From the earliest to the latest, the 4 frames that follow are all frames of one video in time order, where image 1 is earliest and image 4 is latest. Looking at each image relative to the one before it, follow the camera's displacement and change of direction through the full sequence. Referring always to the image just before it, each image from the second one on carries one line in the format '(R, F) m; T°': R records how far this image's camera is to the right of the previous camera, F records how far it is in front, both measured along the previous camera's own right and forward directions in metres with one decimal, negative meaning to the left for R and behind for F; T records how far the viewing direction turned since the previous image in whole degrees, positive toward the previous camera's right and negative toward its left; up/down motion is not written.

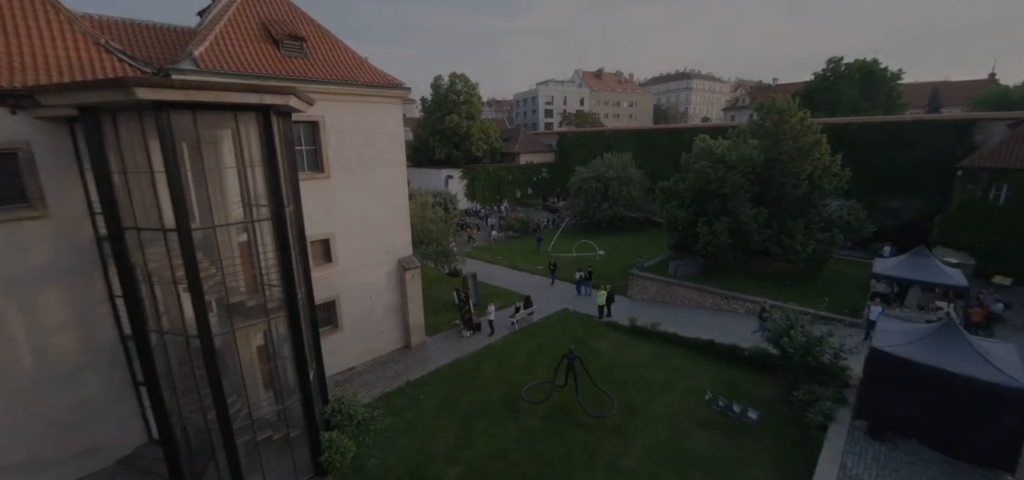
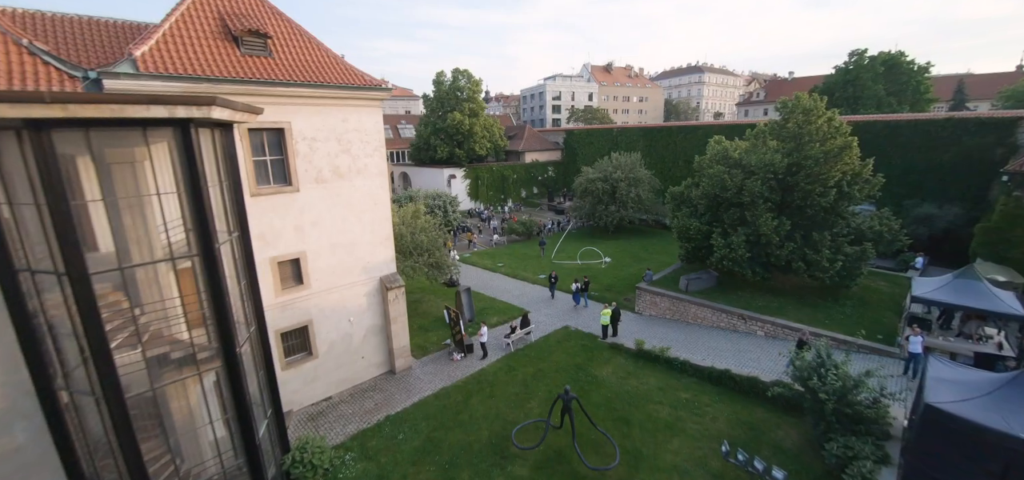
(+0.5, +1.4) m; -1°
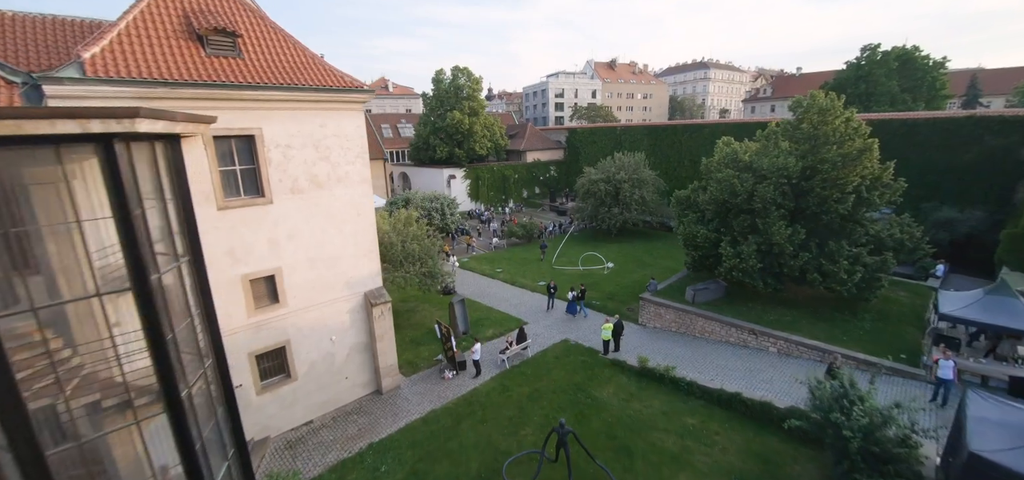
(+0.3, +0.9) m; -1°
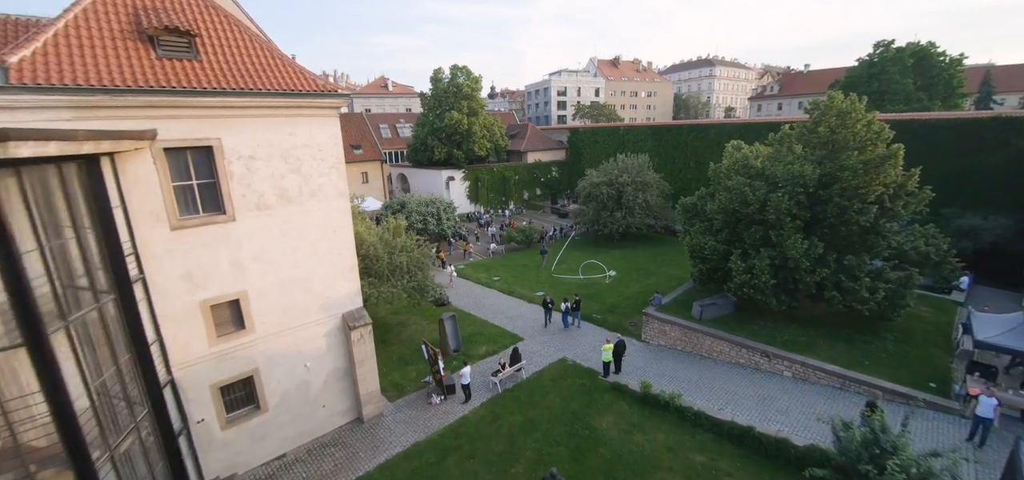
(+0.4, +1.0) m; -1°
